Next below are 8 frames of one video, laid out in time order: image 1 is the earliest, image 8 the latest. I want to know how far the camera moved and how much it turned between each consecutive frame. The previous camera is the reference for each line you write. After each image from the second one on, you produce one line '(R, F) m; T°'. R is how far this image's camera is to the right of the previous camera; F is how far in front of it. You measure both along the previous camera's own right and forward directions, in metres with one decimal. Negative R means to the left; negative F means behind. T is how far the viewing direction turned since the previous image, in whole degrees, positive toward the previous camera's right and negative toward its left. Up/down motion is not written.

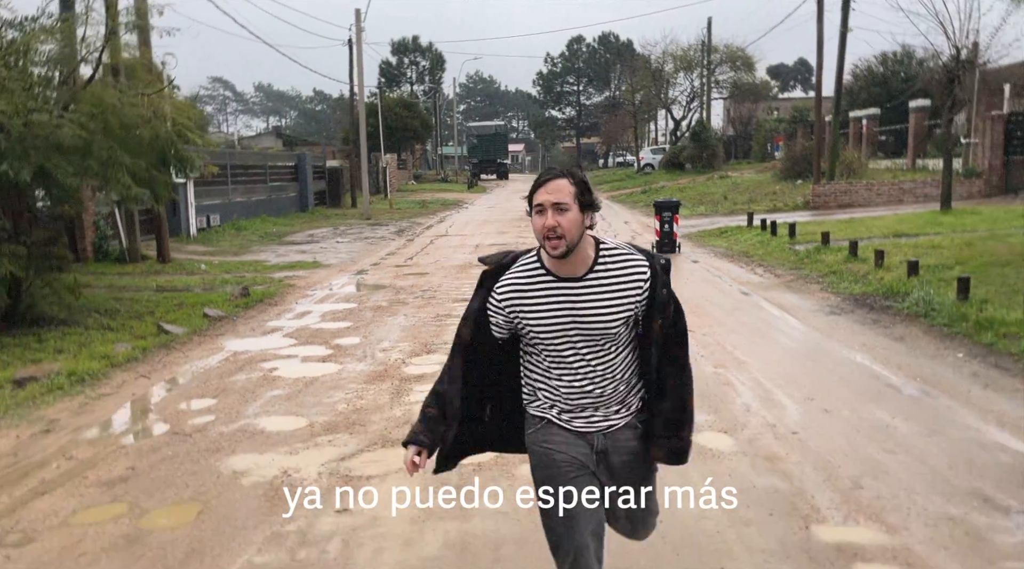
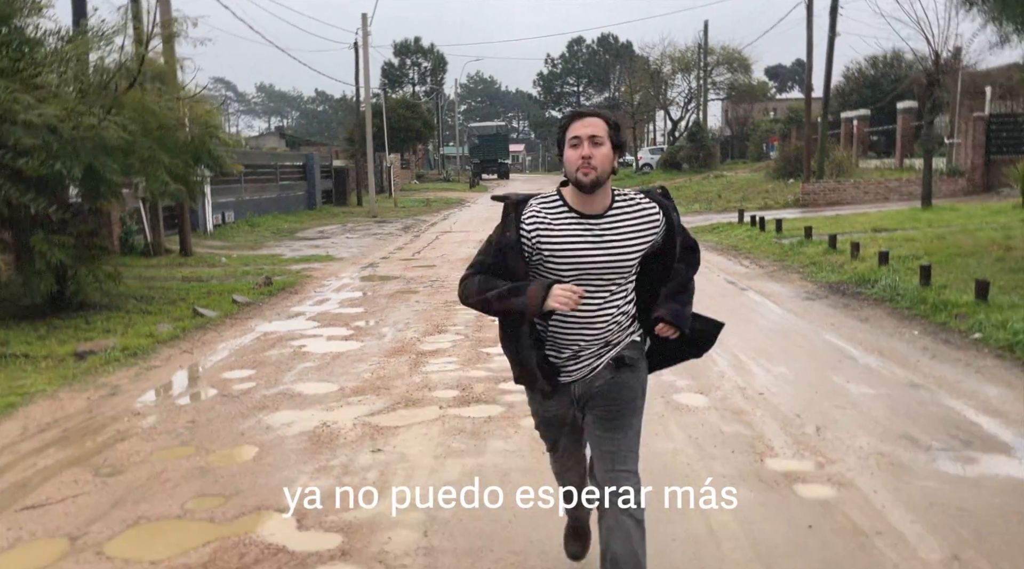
(0.0, -0.9) m; 0°
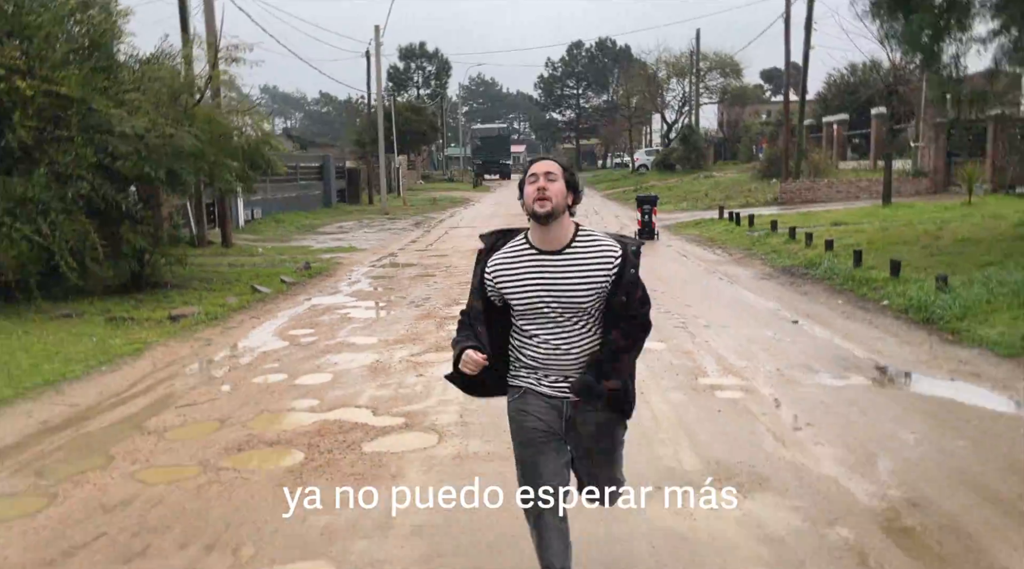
(0.0, -2.0) m; 0°
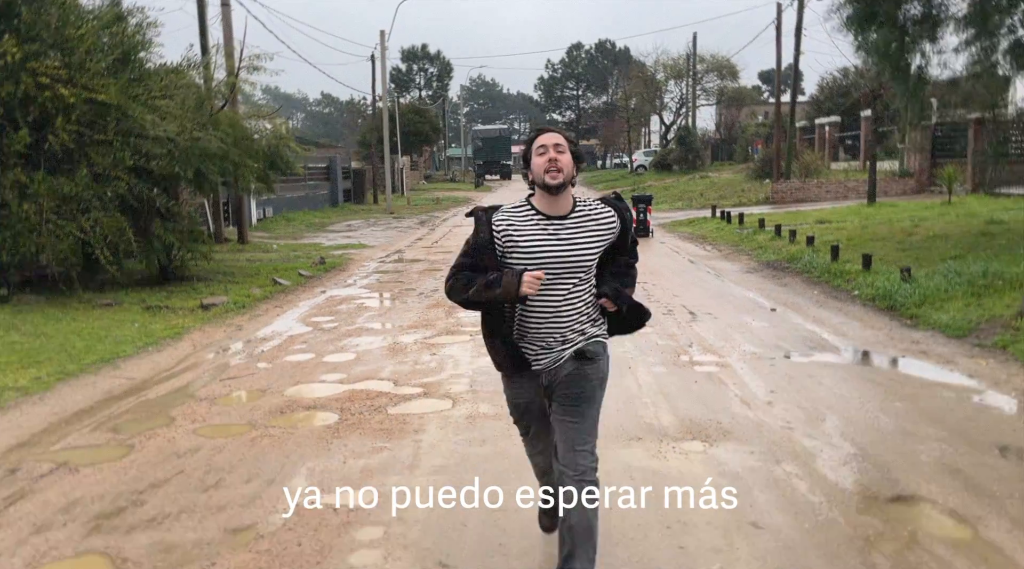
(0.0, -0.9) m; 0°
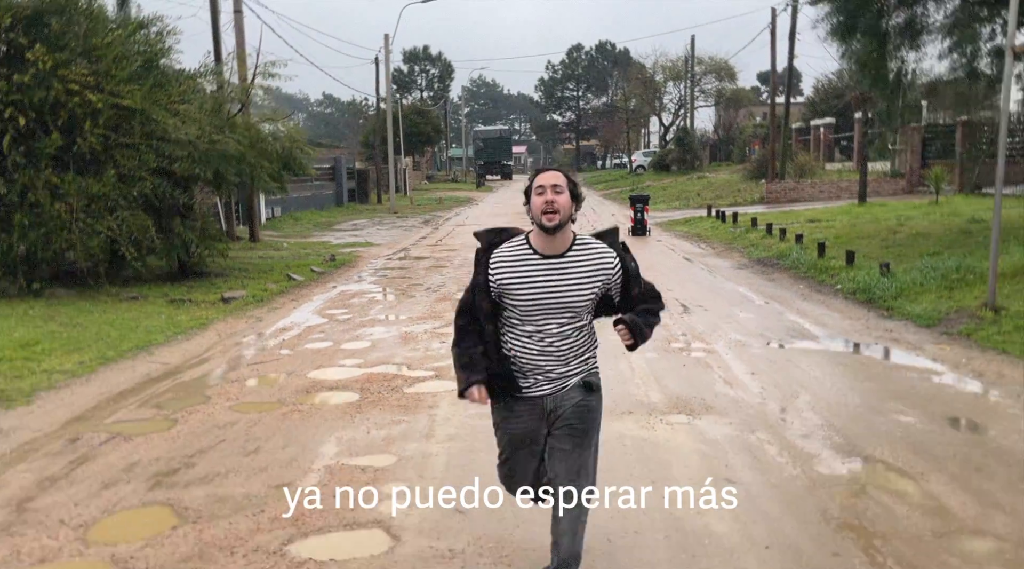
(0.0, -0.7) m; 0°
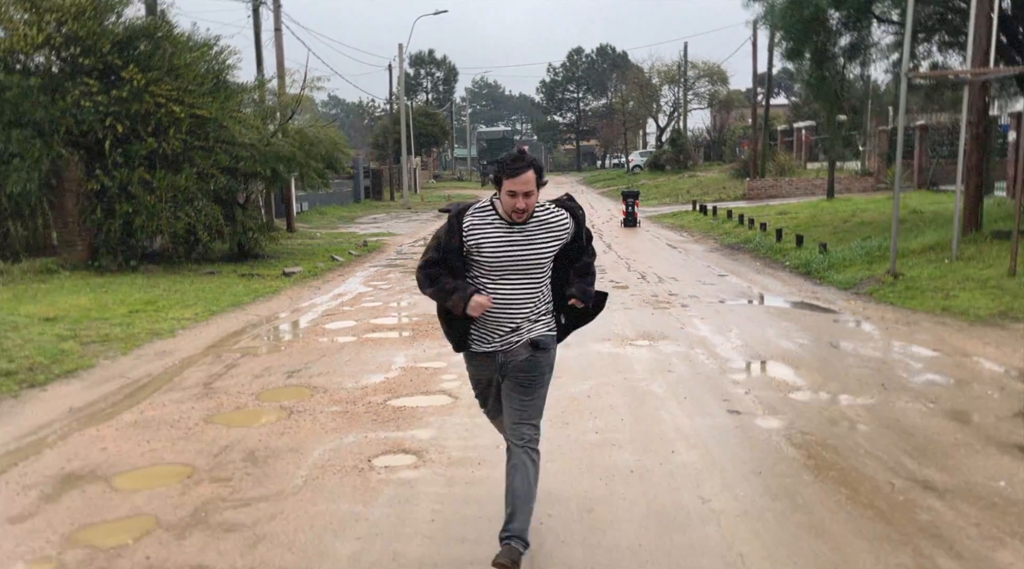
(-0.1, -2.5) m; 0°
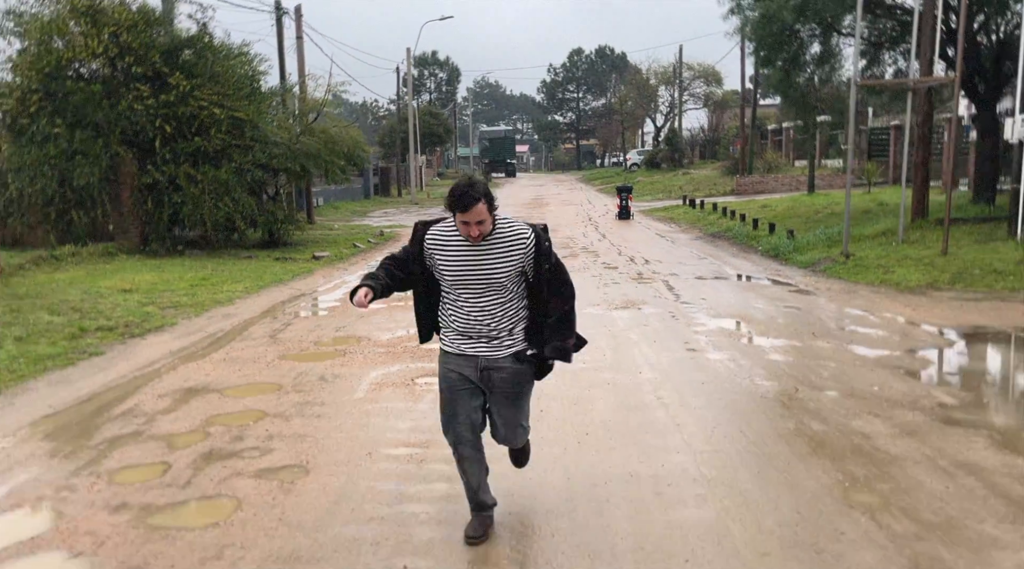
(-0.1, -1.8) m; 0°
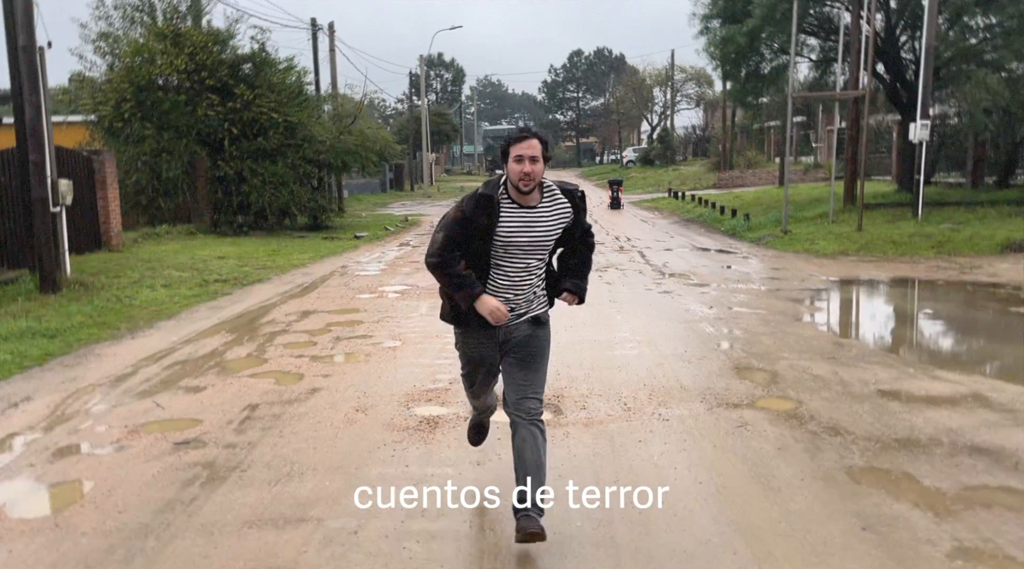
(-0.1, -3.3) m; 0°
